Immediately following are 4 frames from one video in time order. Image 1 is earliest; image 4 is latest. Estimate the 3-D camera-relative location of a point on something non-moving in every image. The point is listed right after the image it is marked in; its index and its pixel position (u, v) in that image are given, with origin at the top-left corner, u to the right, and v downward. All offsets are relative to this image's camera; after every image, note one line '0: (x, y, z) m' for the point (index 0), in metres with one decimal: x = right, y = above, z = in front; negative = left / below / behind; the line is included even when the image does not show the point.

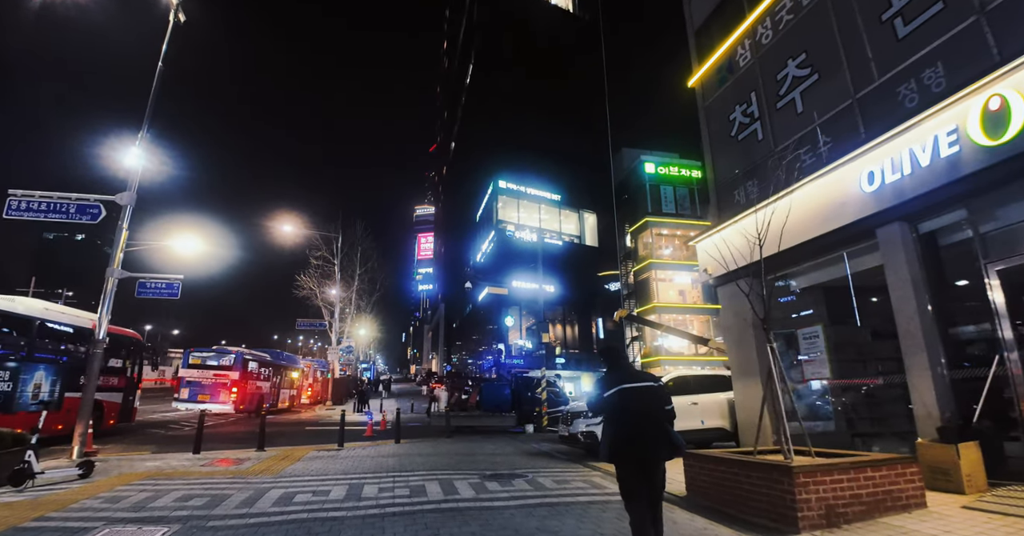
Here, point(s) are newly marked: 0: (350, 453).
0: (-3.6, -4.1, +10.1) m
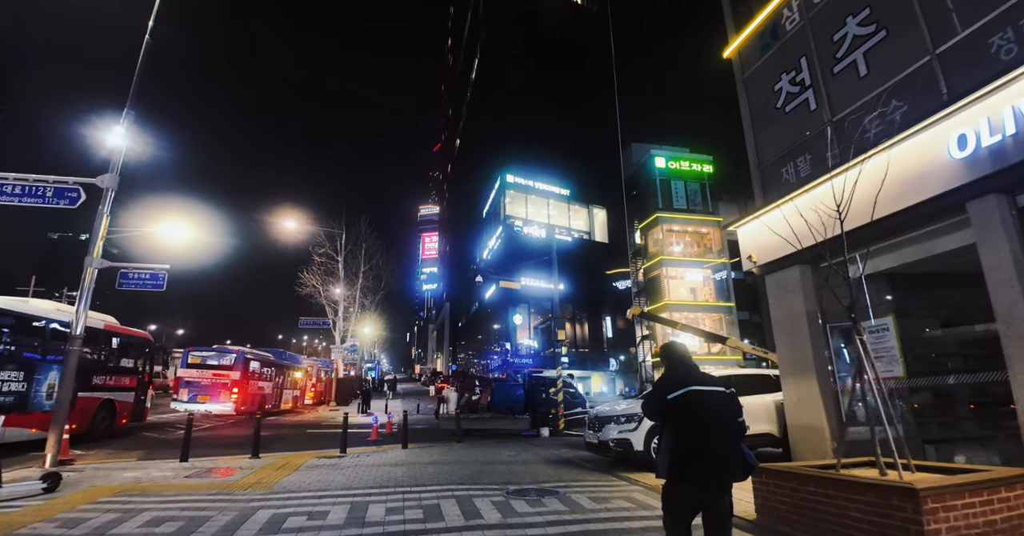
0: (-3.2, -3.9, +9.1) m
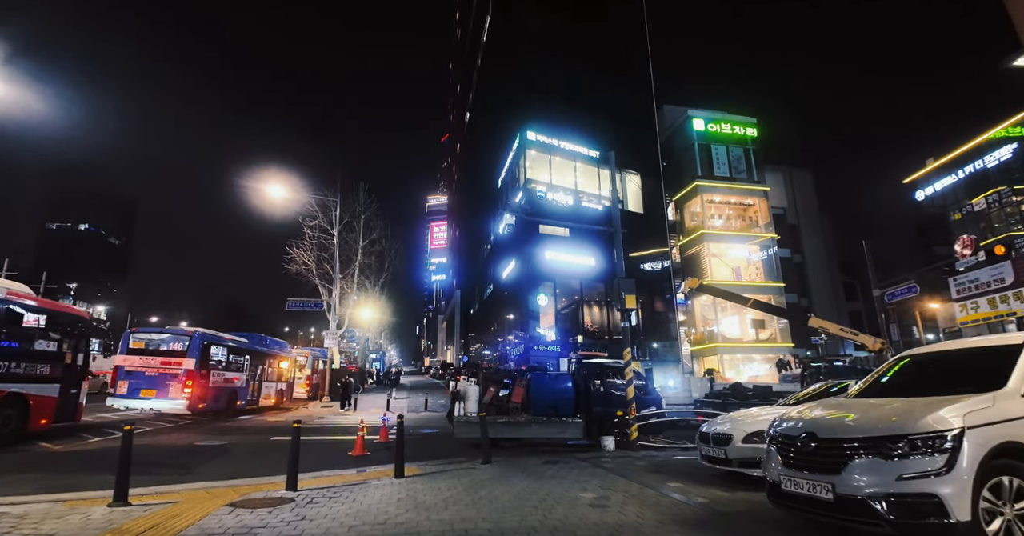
0: (-2.3, -2.5, +4.5) m
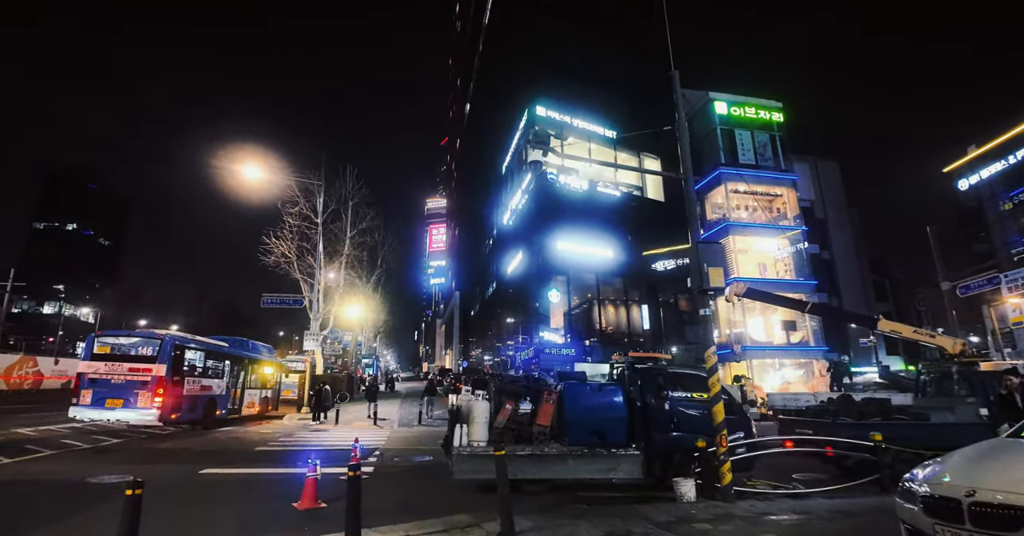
0: (-1.8, -1.9, +1.3) m
